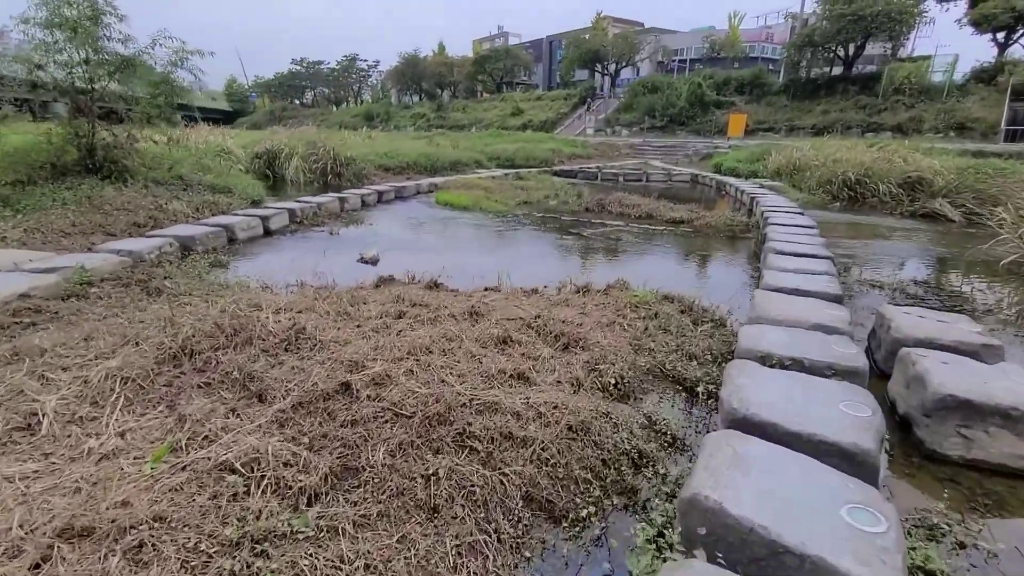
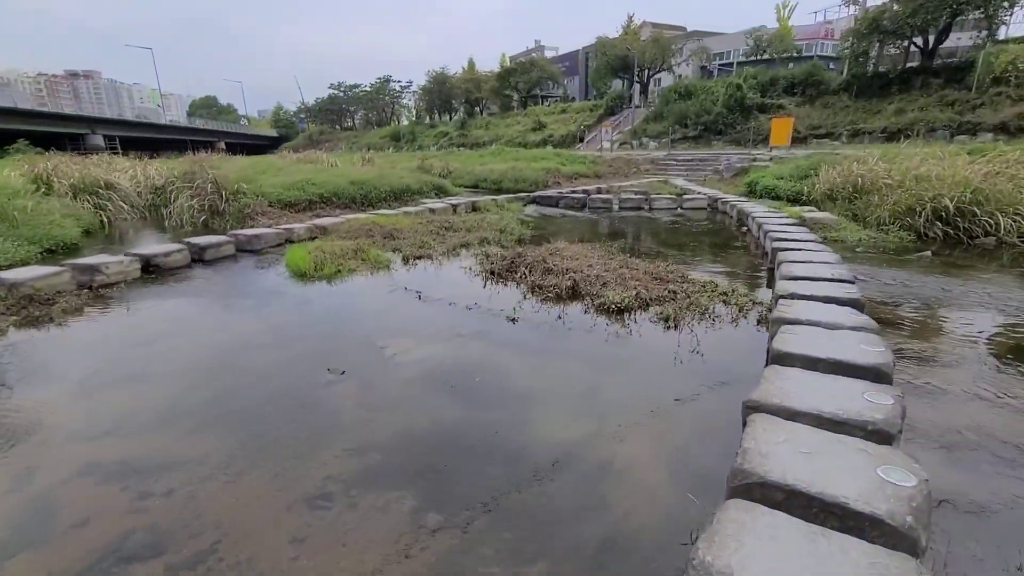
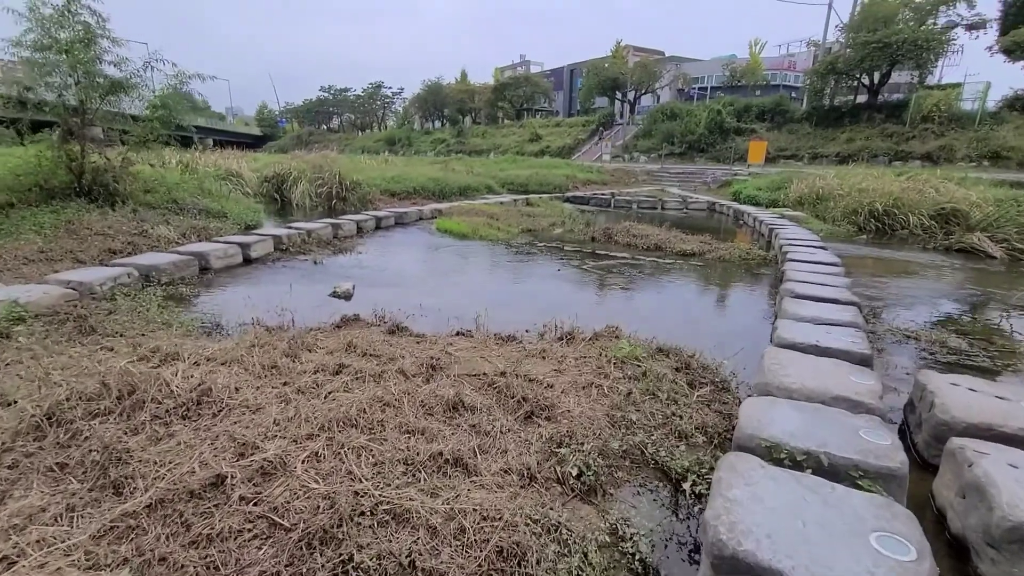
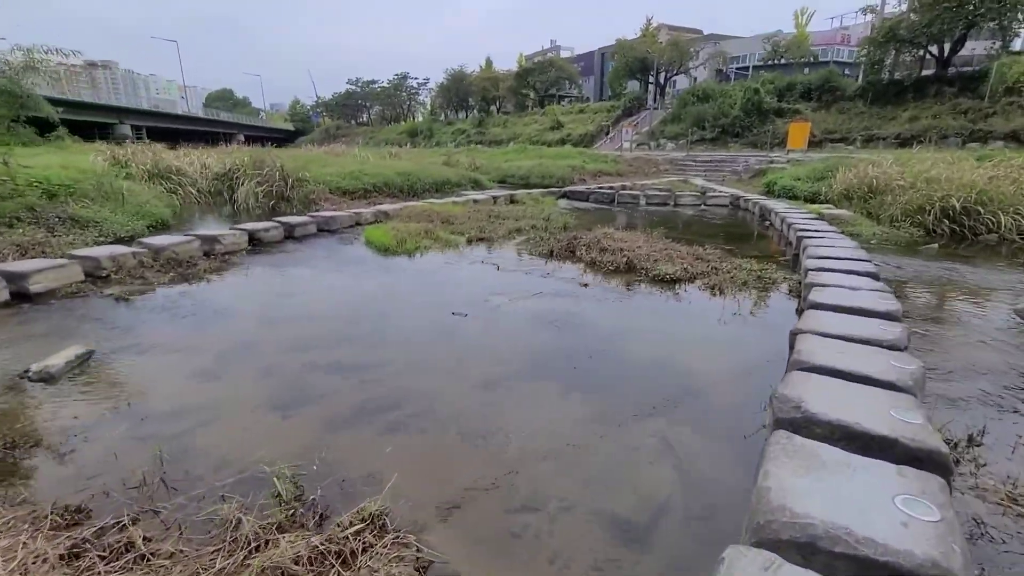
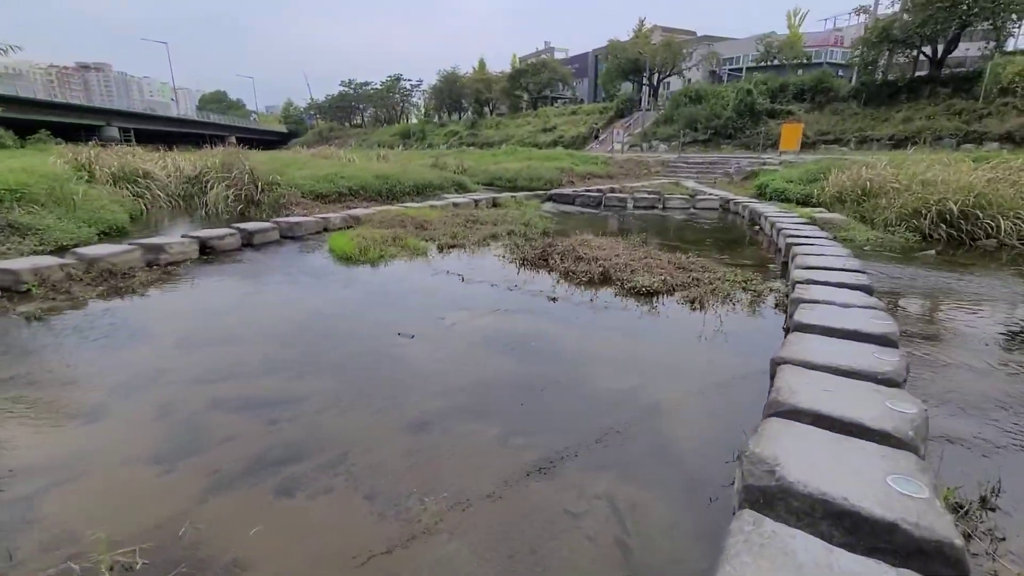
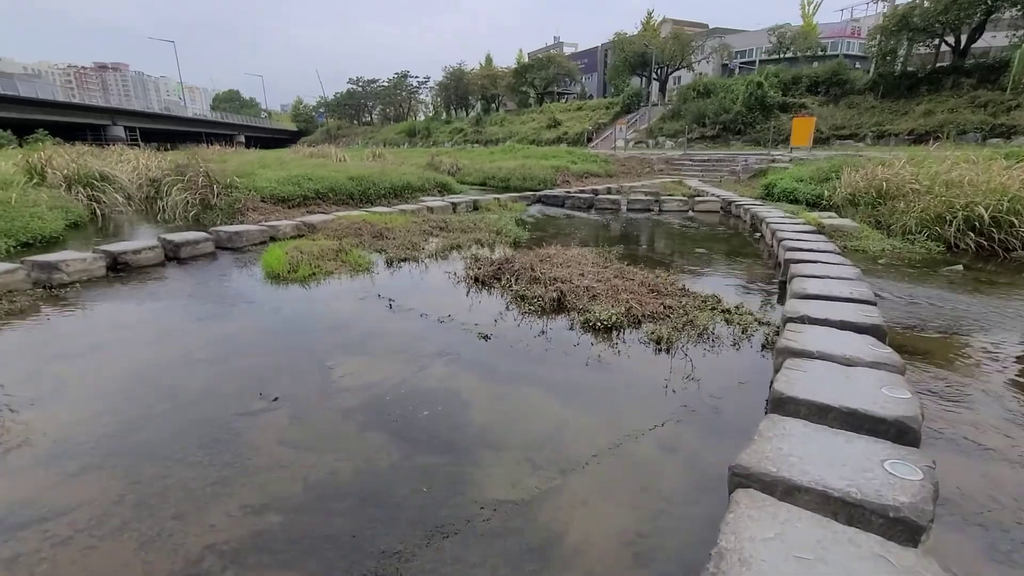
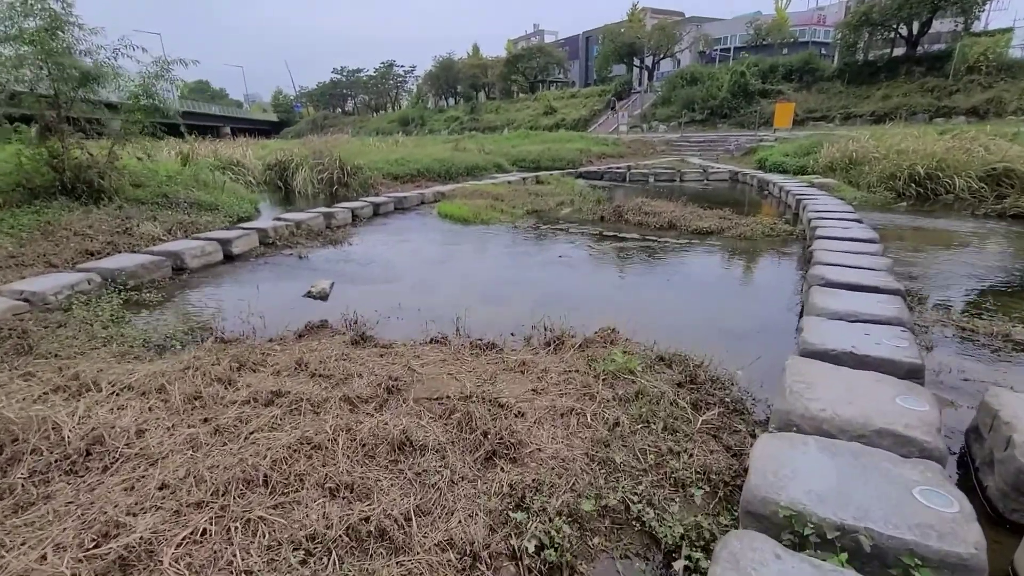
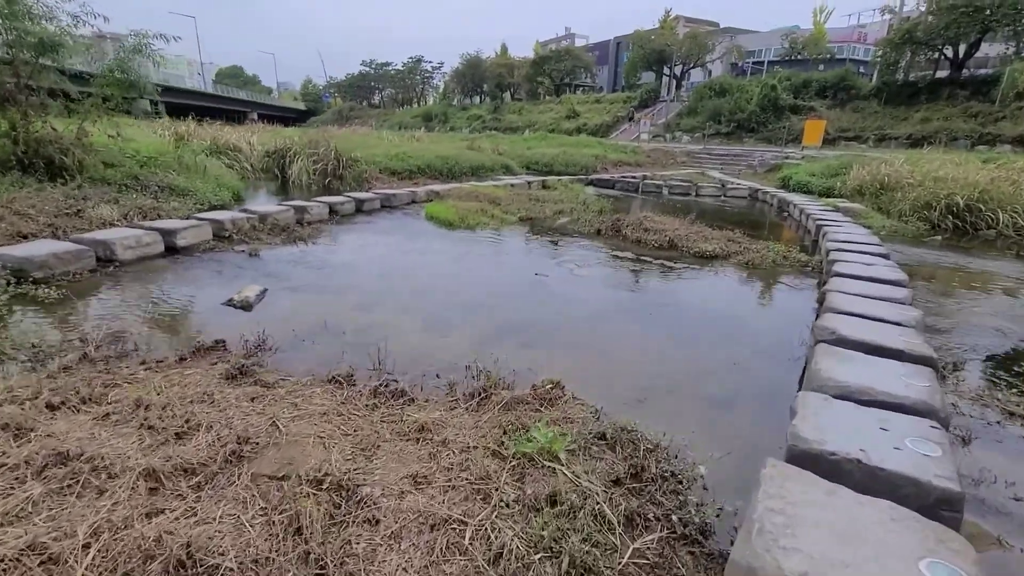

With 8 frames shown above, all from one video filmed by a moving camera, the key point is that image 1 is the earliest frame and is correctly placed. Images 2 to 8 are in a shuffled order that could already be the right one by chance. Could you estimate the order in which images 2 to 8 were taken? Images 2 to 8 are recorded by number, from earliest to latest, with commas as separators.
3, 7, 8, 4, 5, 2, 6
